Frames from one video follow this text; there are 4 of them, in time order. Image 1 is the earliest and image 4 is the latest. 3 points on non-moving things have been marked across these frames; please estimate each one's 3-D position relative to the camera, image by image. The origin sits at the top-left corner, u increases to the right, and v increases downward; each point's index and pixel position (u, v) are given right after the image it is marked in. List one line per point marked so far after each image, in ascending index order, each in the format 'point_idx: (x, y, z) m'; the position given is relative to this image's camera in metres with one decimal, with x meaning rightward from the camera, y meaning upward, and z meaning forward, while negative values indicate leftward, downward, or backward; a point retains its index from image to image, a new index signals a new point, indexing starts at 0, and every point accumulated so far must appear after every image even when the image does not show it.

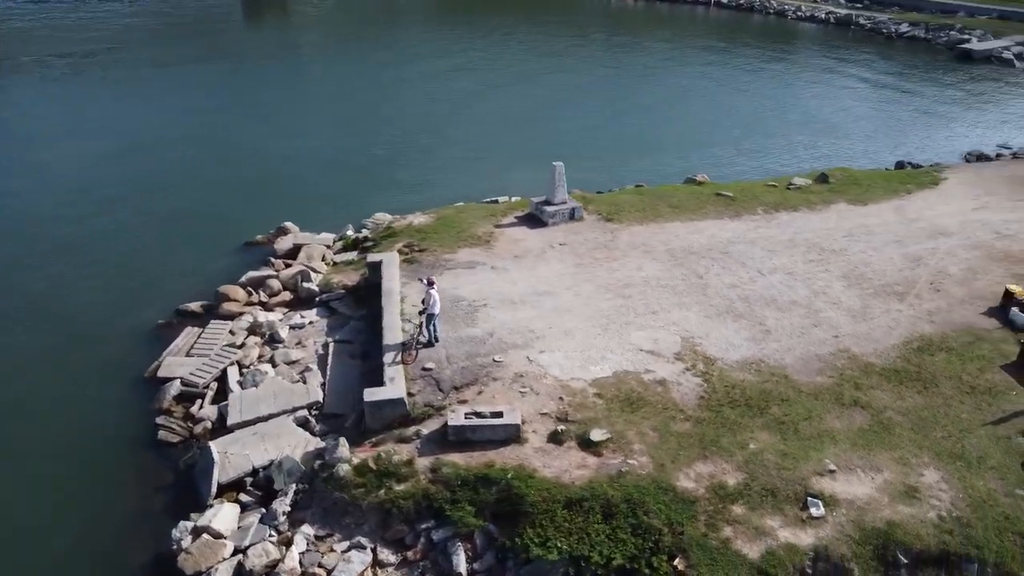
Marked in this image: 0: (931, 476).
0: (+7.3, -3.3, +14.0) m
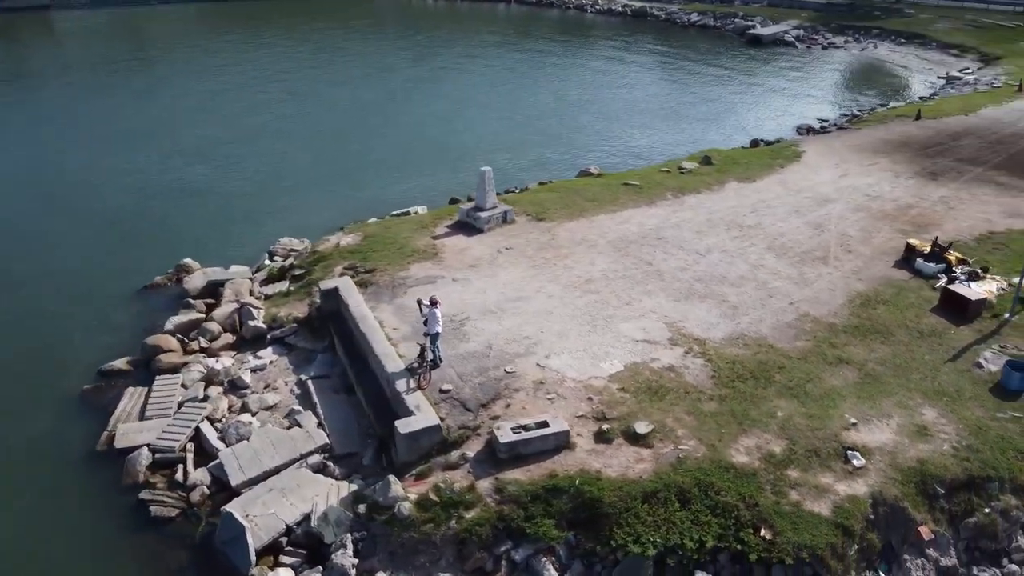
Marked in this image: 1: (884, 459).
0: (+8.3, -2.5, +15.9) m
1: (+6.8, -3.1, +14.7) m
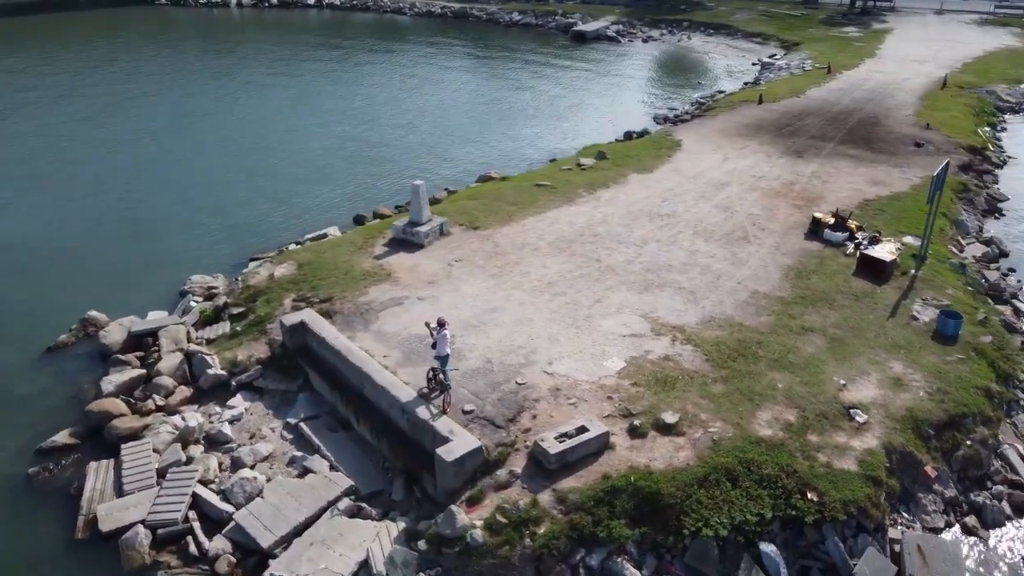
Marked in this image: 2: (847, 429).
0: (+8.6, -1.7, +17.9) m
1: (+7.5, -2.5, +16.4) m
2: (+6.7, -2.8, +16.0) m
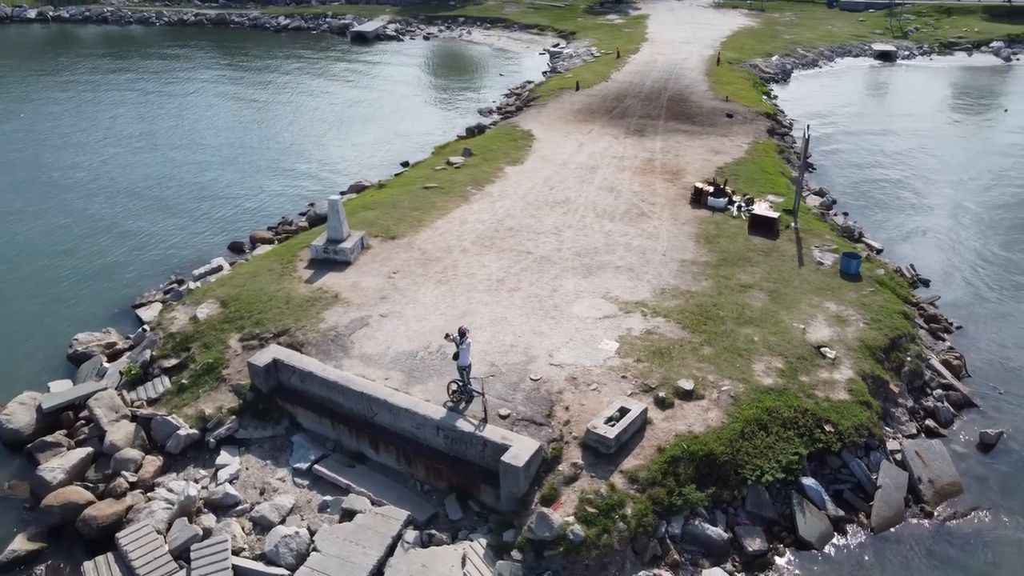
0: (+8.2, -0.4, +20.5) m
1: (+7.7, -1.4, +18.8) m
2: (+7.1, -1.8, +18.1) m
